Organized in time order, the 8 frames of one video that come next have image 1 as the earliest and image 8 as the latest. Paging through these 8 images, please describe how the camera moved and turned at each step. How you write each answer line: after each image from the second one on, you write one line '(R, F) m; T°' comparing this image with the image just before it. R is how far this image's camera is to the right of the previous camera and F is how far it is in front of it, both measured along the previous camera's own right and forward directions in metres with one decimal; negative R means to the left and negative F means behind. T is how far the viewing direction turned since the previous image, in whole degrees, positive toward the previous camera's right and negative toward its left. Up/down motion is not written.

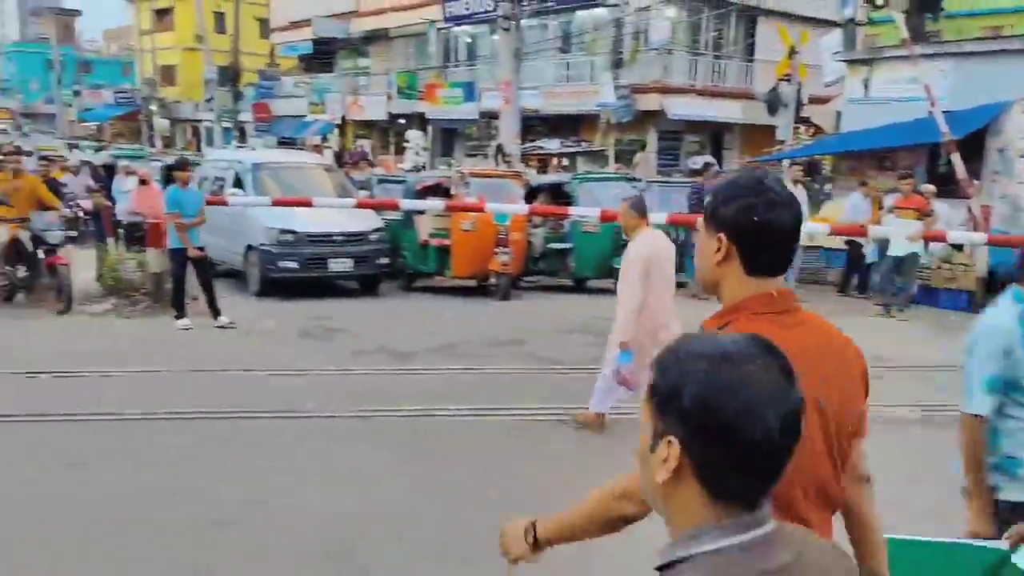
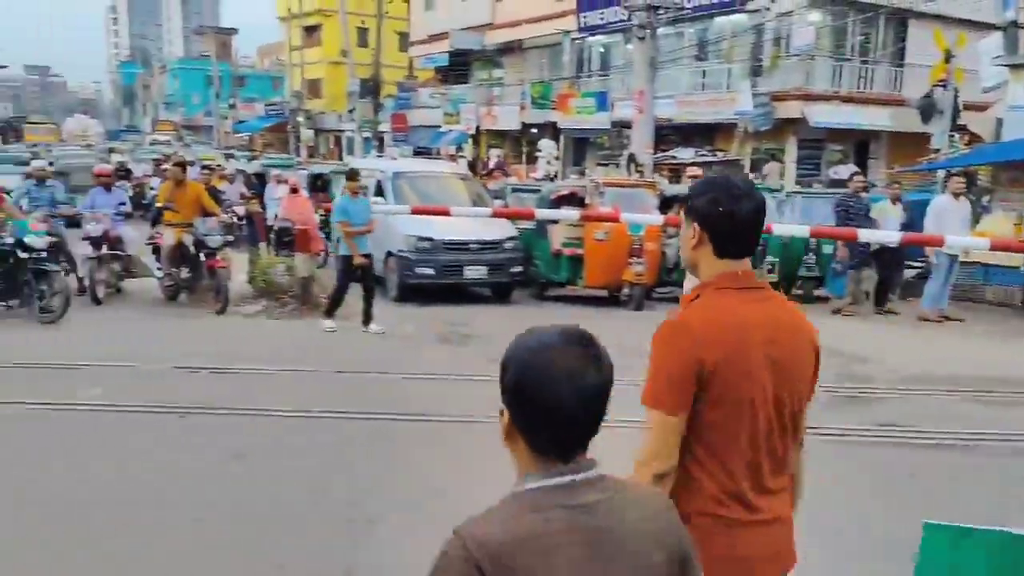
(+0.1, +0.1) m; -8°
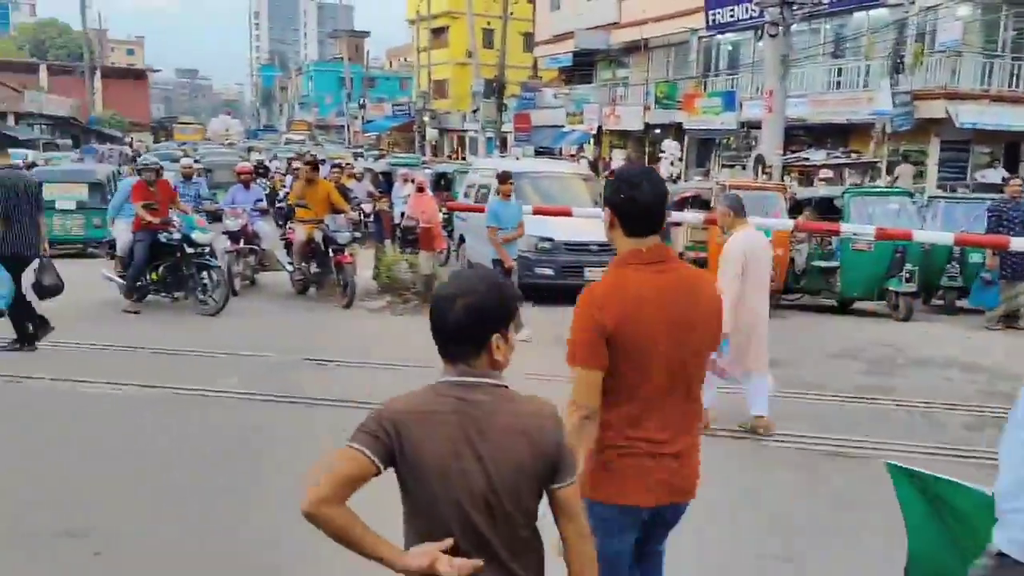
(0.0, +0.2) m; -7°
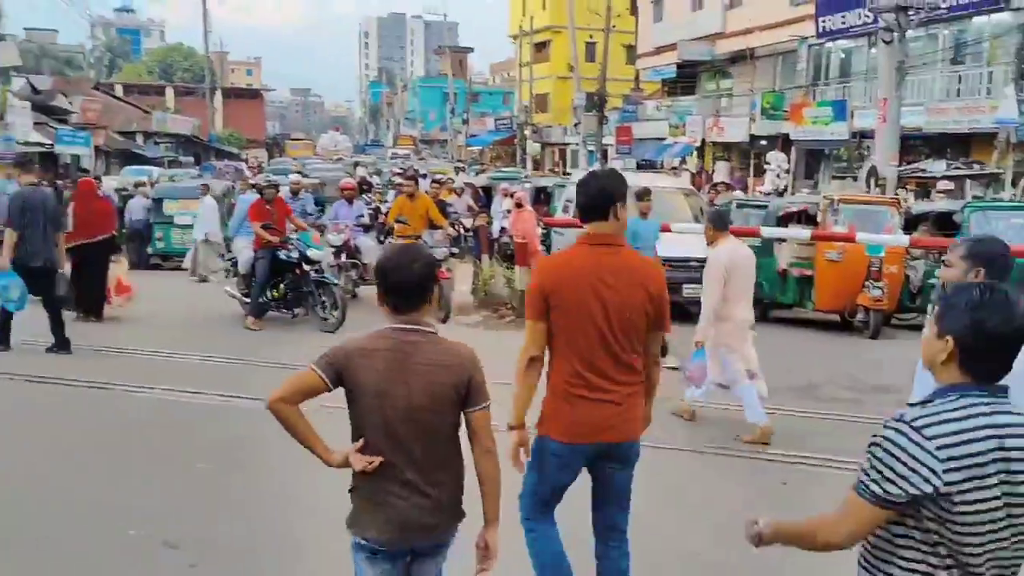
(+0.1, +0.3) m; -6°
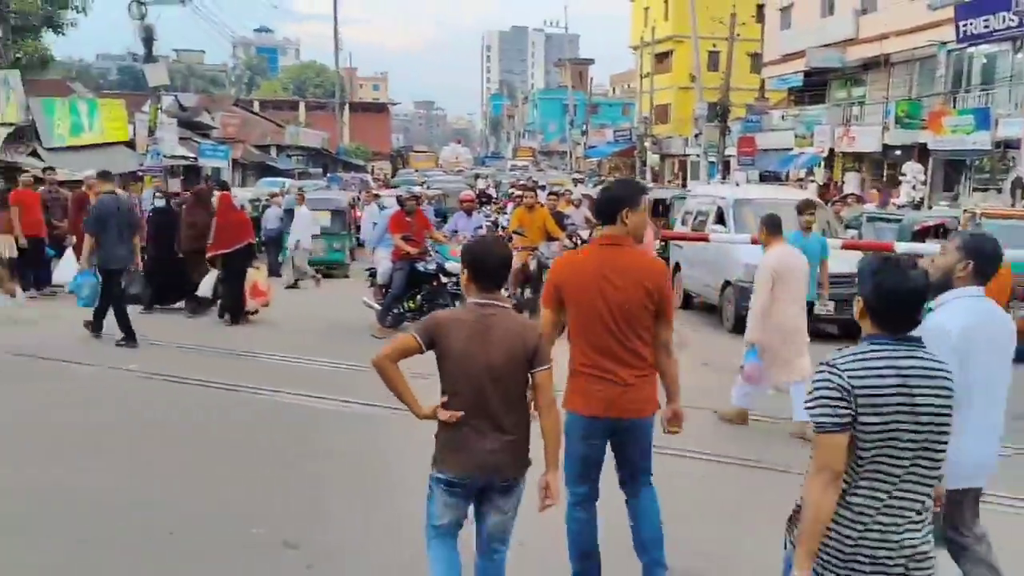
(0.0, +0.2) m; -7°
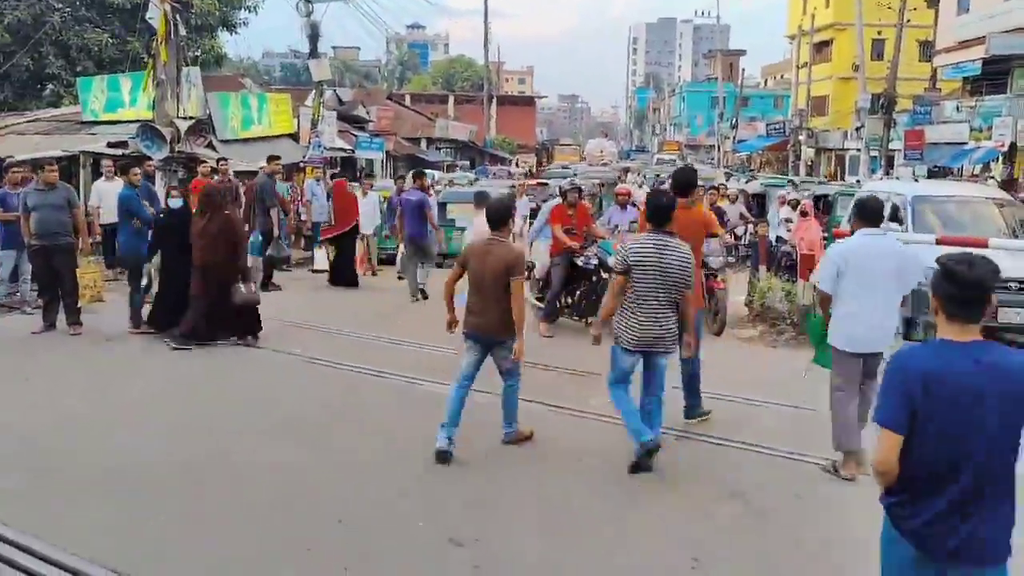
(-0.3, +0.1) m; -8°
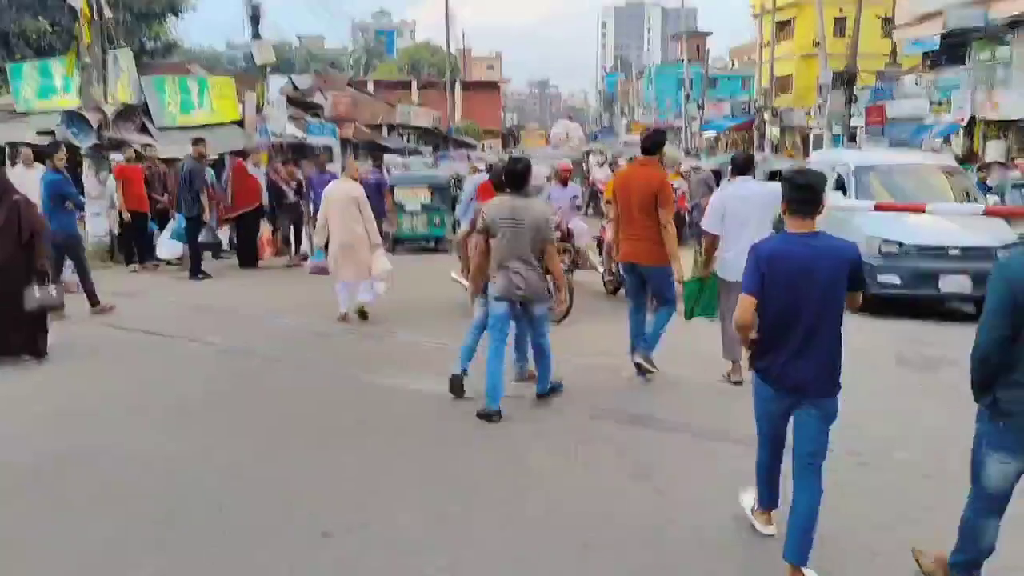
(+0.4, +0.4) m; +1°
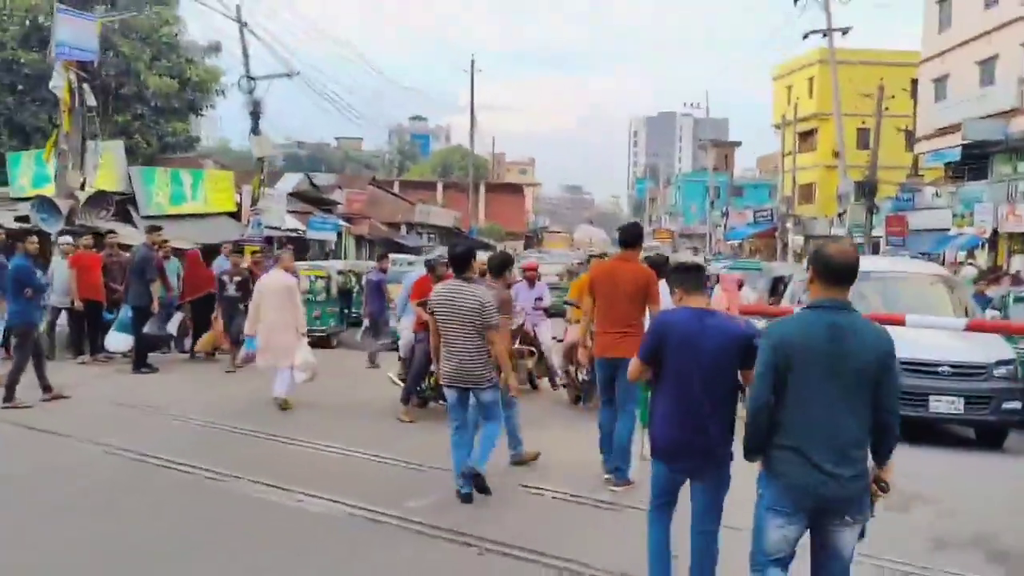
(+0.7, +0.6) m; -2°
